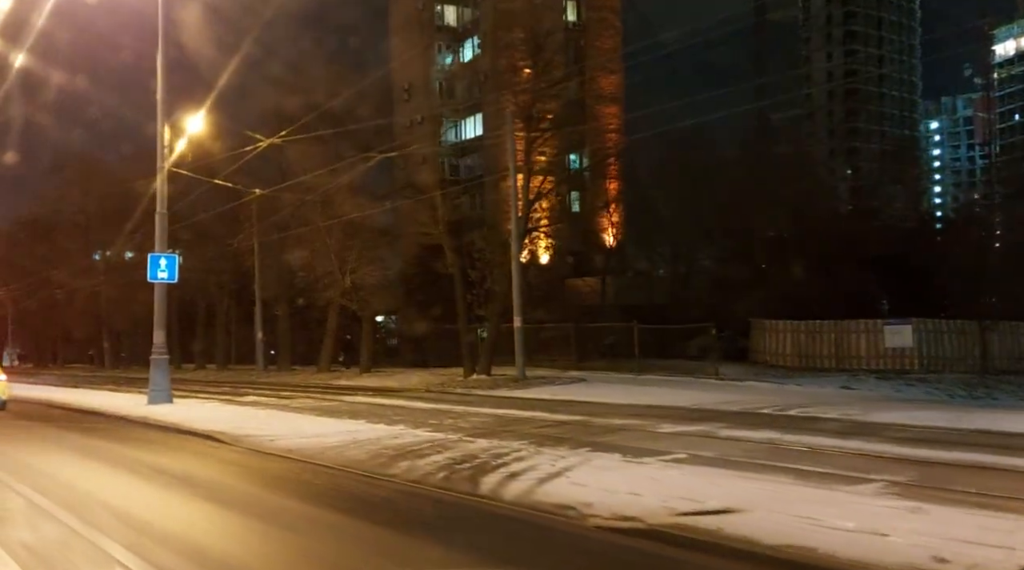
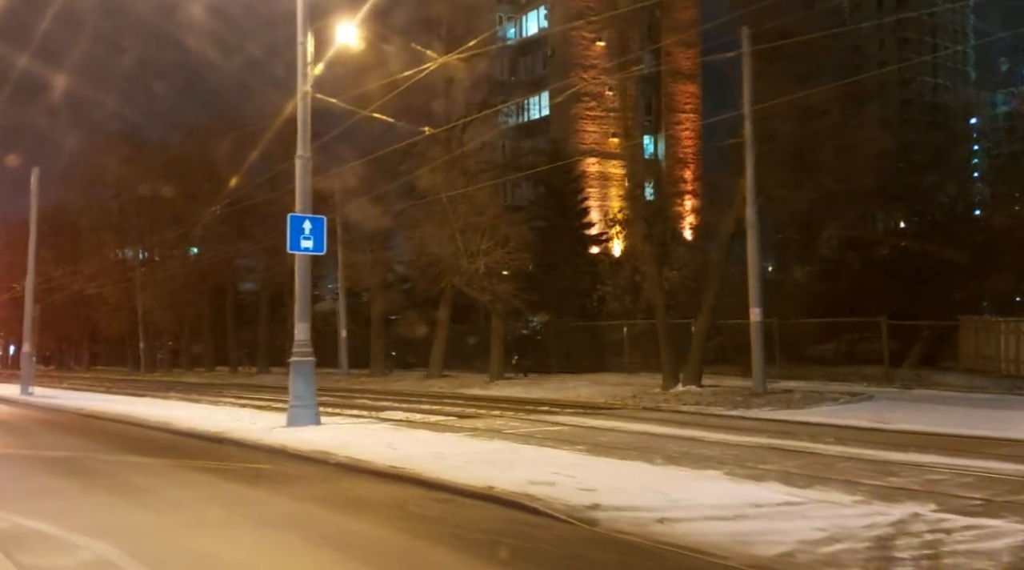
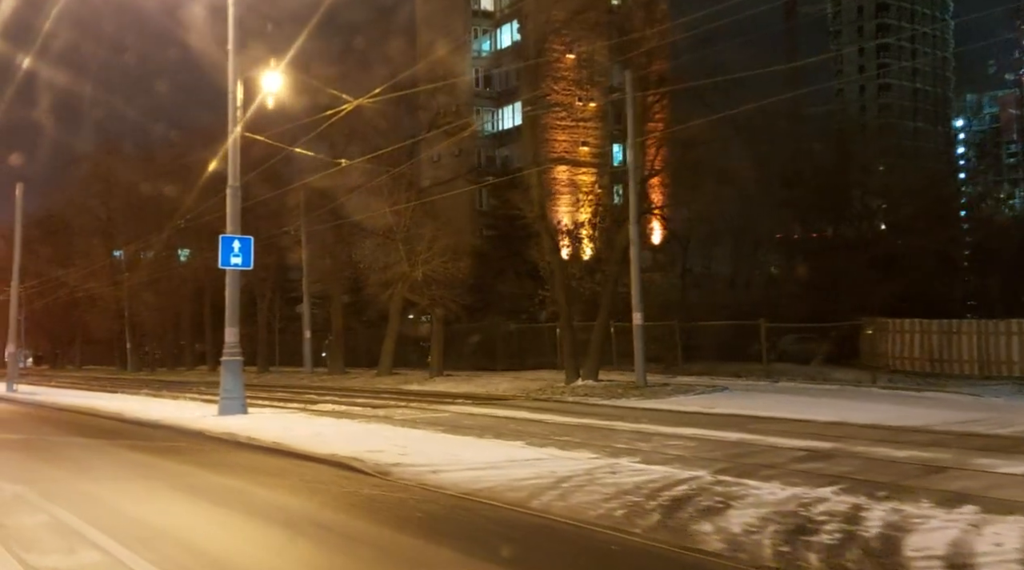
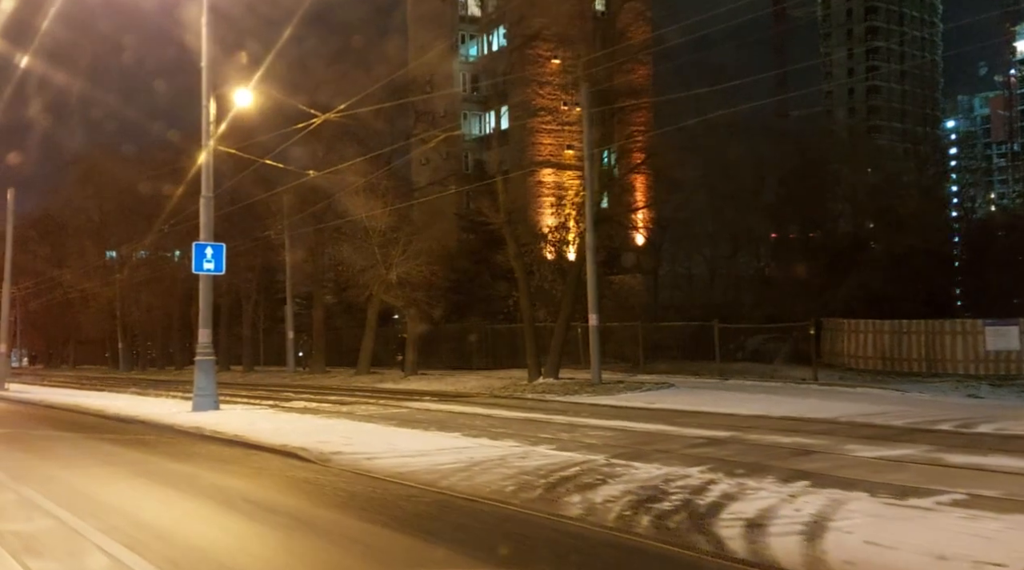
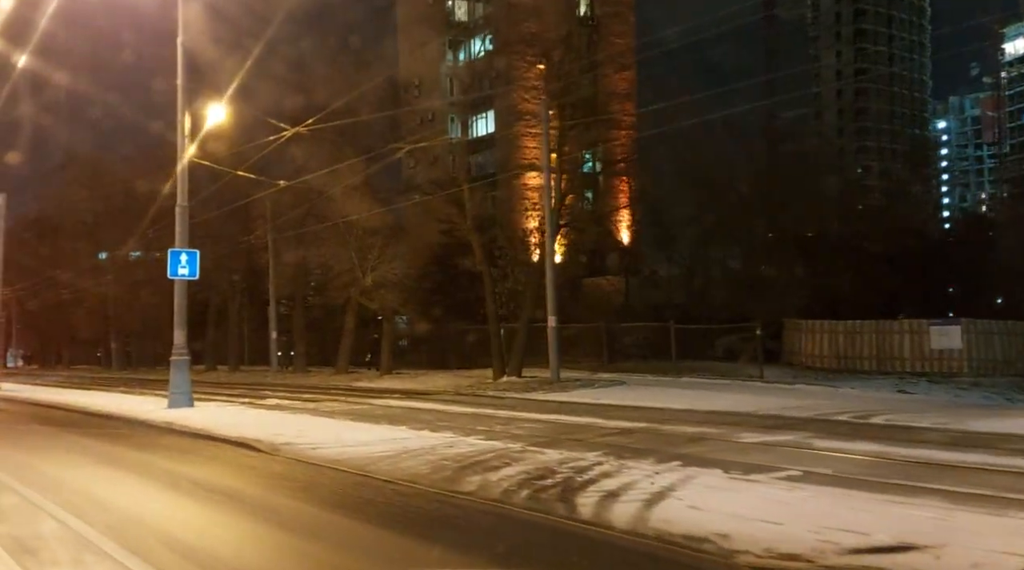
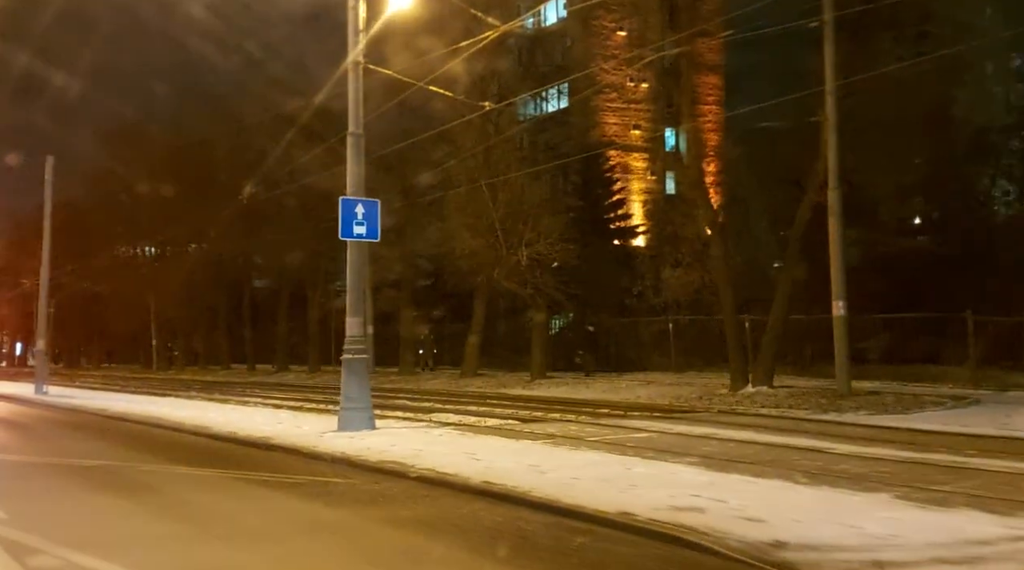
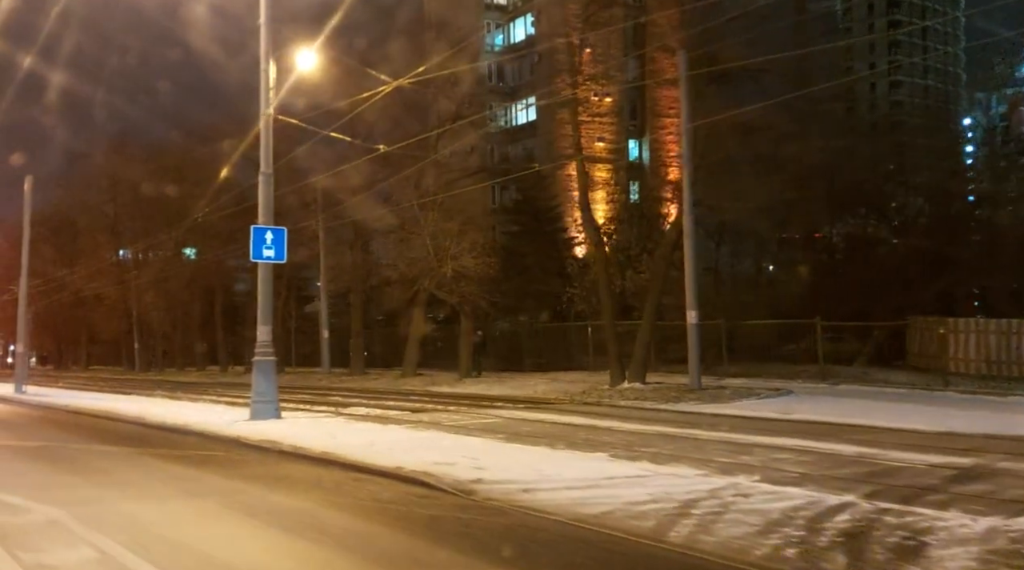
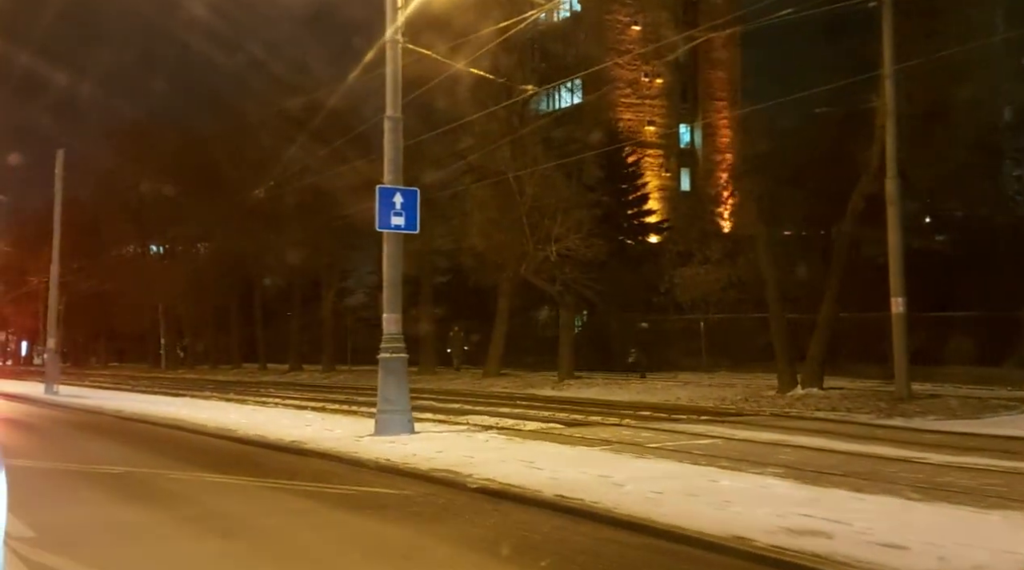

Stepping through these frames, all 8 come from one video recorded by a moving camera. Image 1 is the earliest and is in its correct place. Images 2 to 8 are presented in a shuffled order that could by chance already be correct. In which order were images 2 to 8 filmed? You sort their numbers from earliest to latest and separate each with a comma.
5, 4, 3, 7, 2, 6, 8
